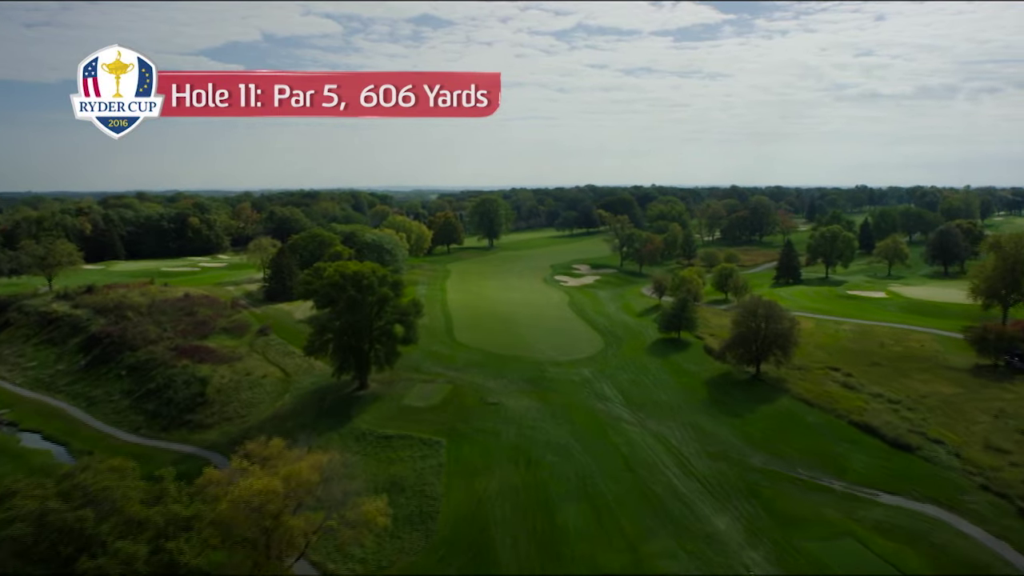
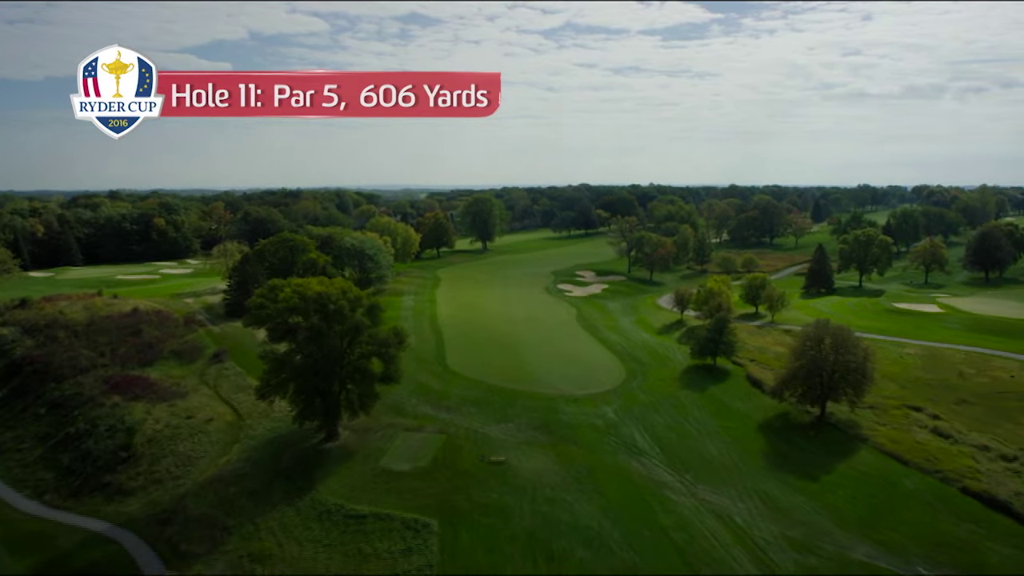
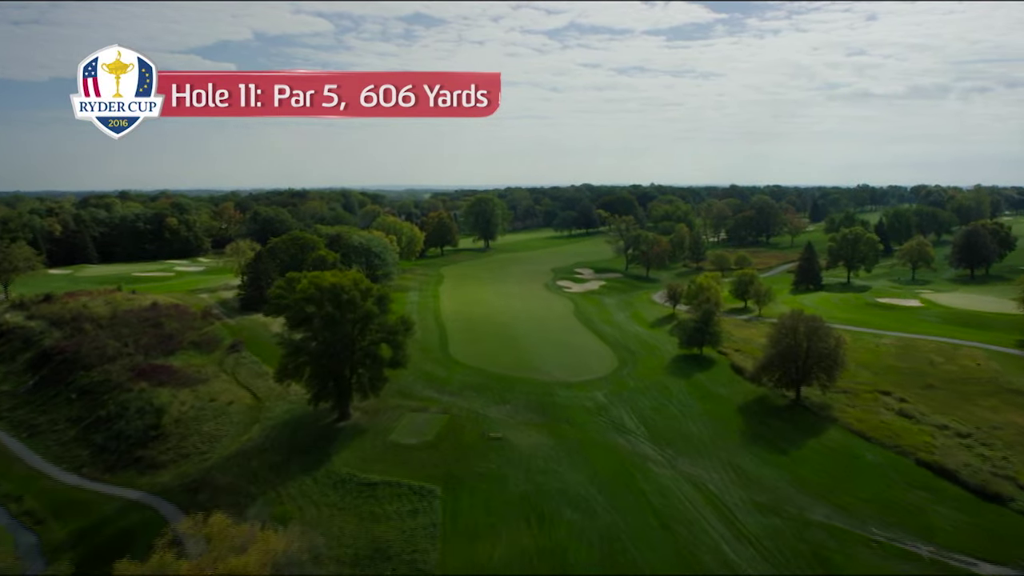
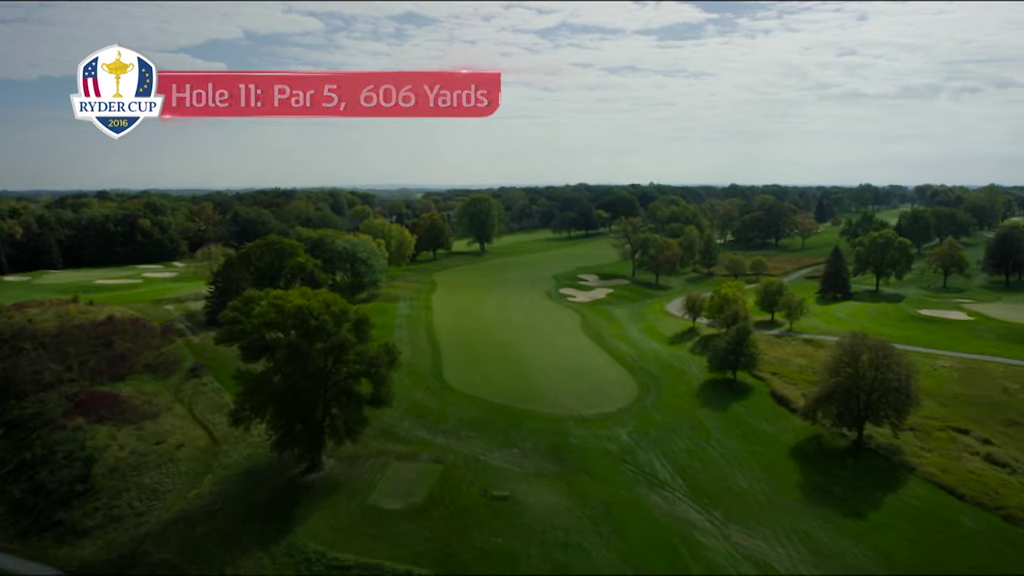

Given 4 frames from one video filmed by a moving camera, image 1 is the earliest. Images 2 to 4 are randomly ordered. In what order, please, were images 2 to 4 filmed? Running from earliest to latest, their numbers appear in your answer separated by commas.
3, 2, 4
